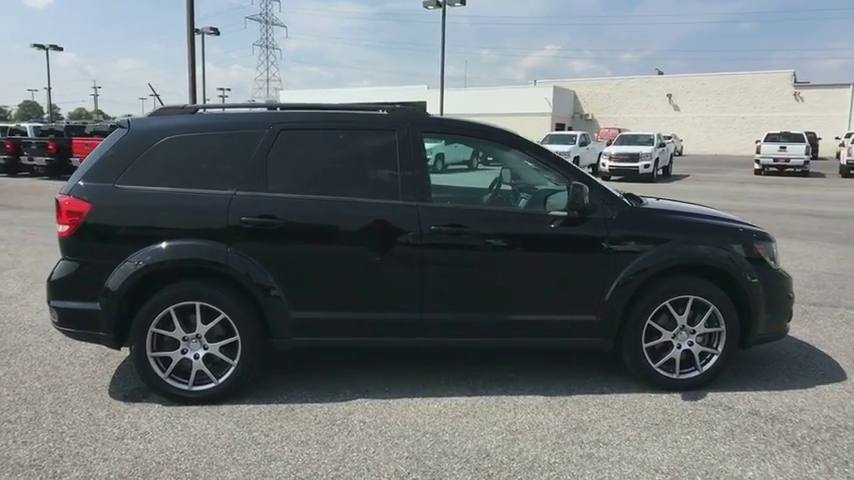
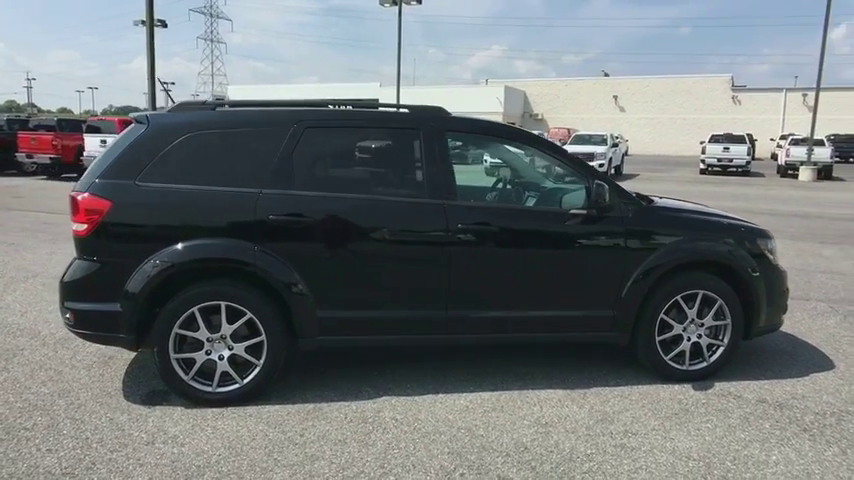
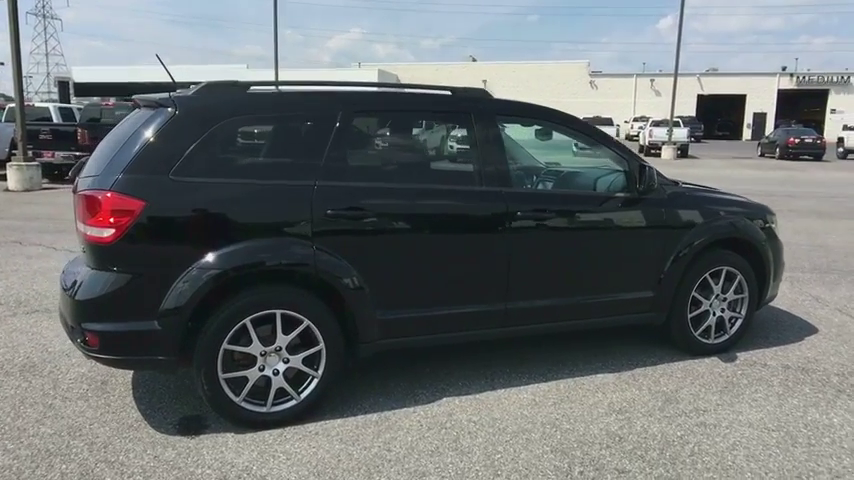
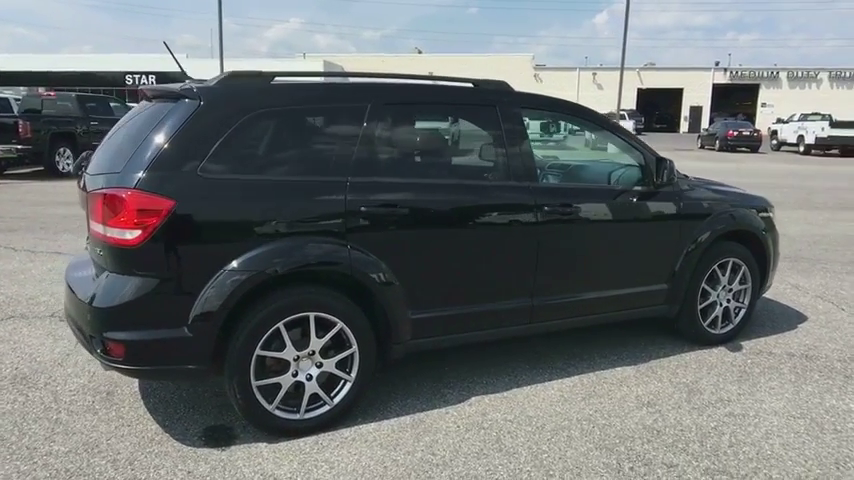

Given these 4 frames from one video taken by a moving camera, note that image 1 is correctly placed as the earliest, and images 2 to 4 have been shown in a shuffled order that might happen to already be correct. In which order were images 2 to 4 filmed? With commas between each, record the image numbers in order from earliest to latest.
2, 3, 4
